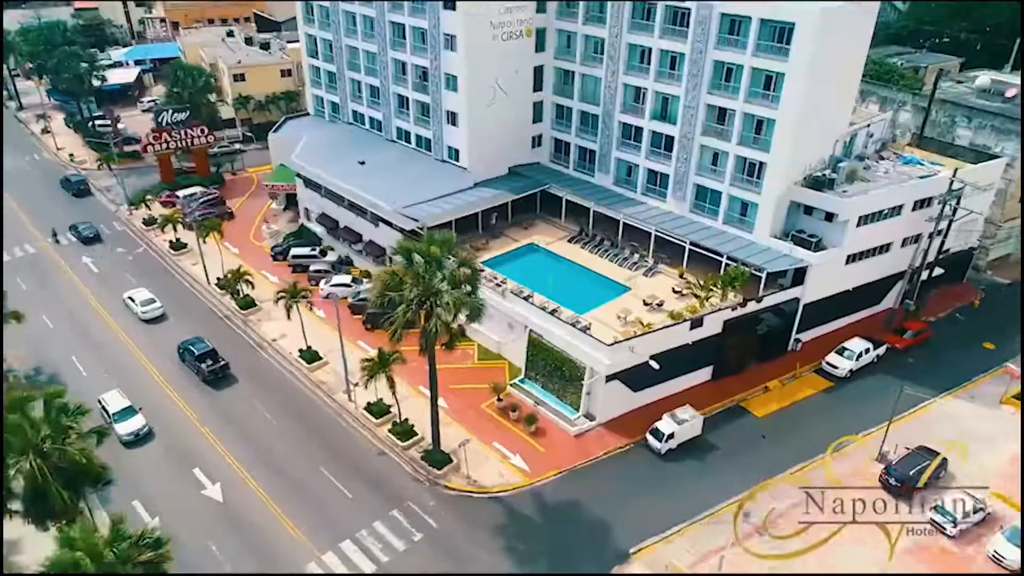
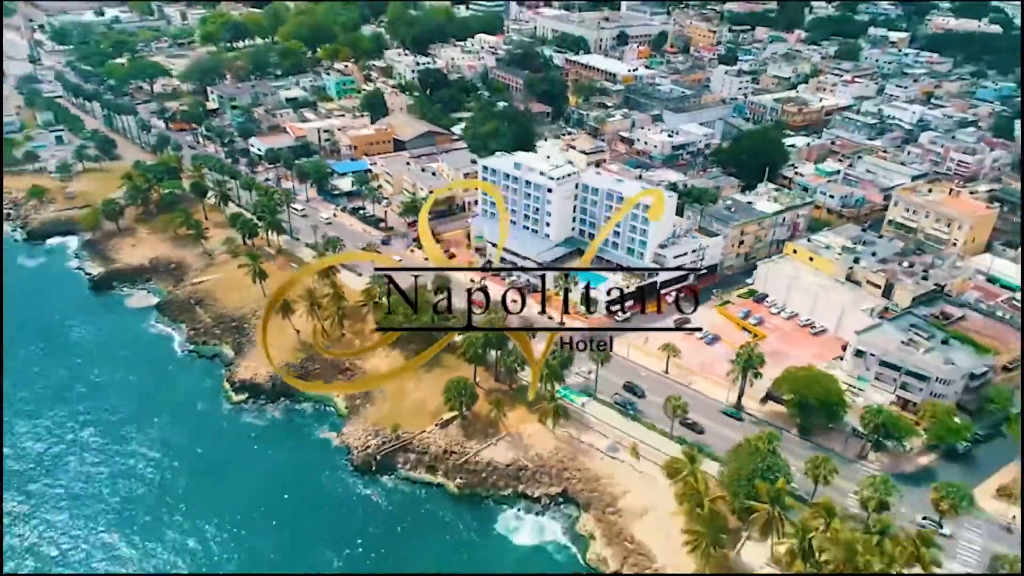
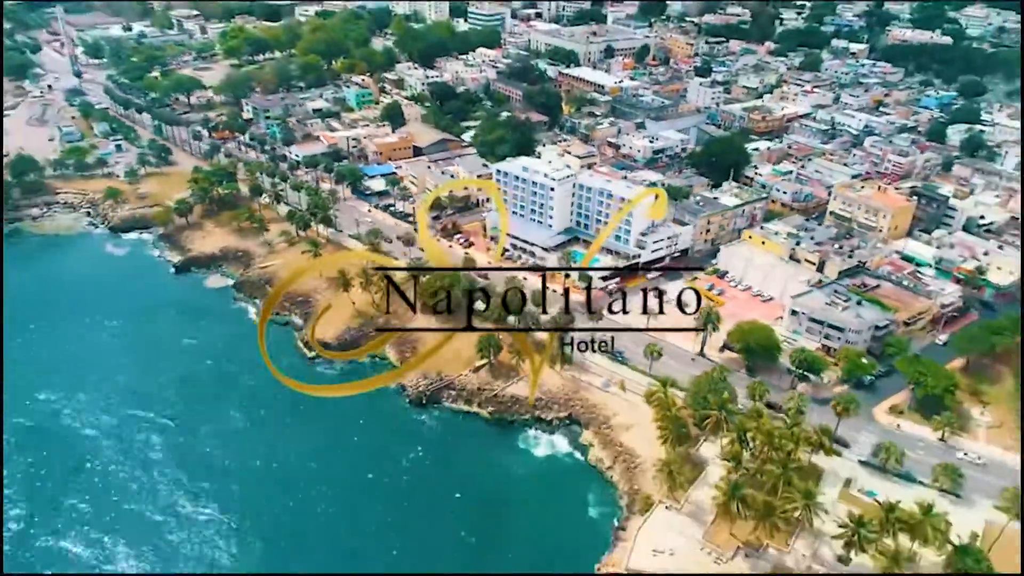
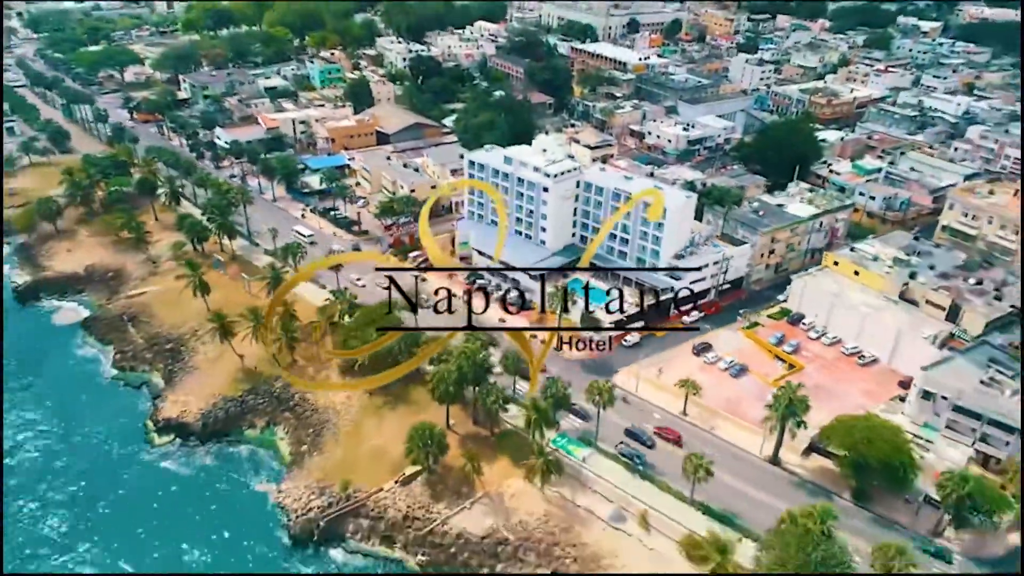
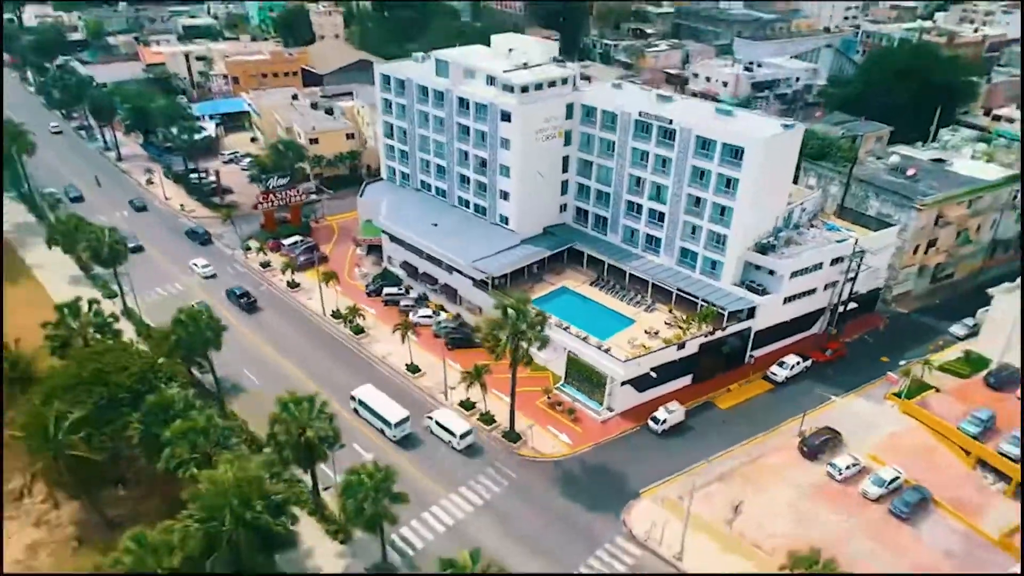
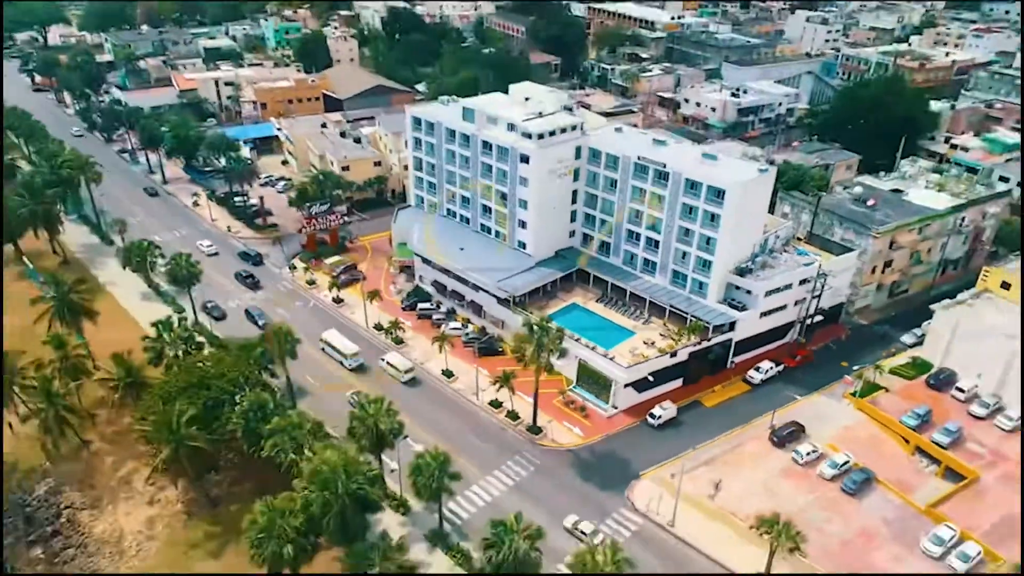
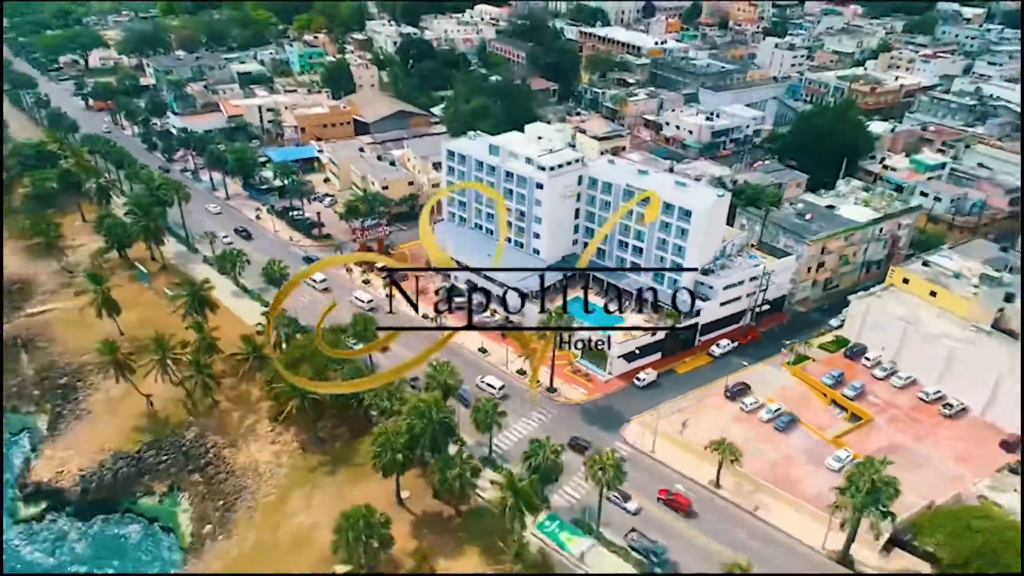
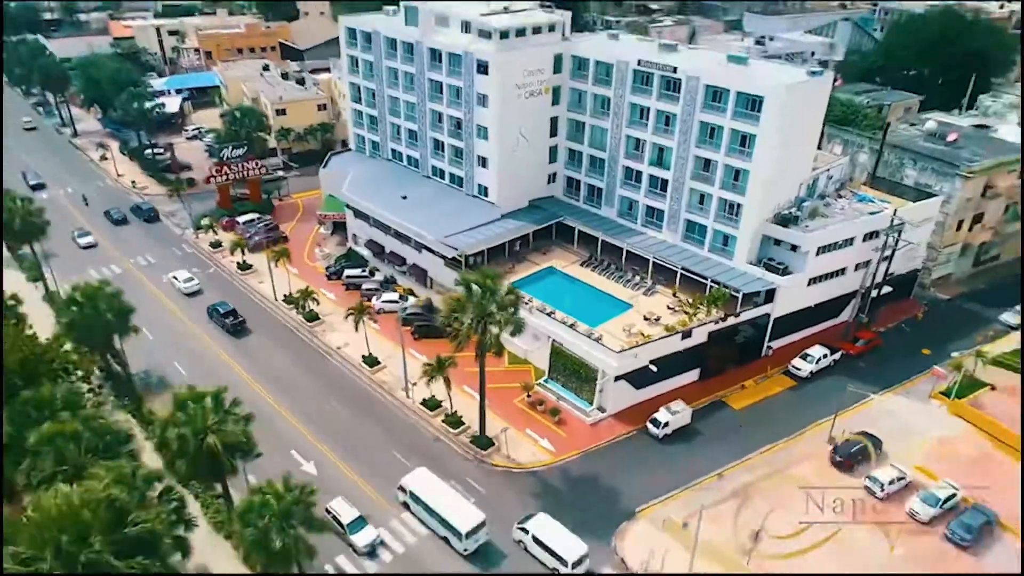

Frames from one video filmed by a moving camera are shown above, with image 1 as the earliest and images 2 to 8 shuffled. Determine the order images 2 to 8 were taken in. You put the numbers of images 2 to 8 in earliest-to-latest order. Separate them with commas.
8, 5, 6, 7, 4, 2, 3
